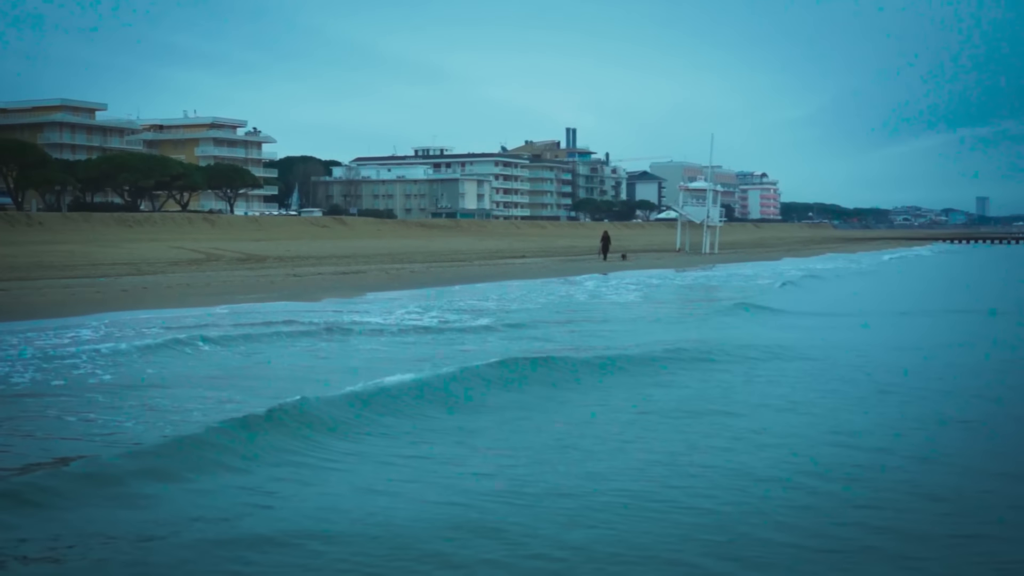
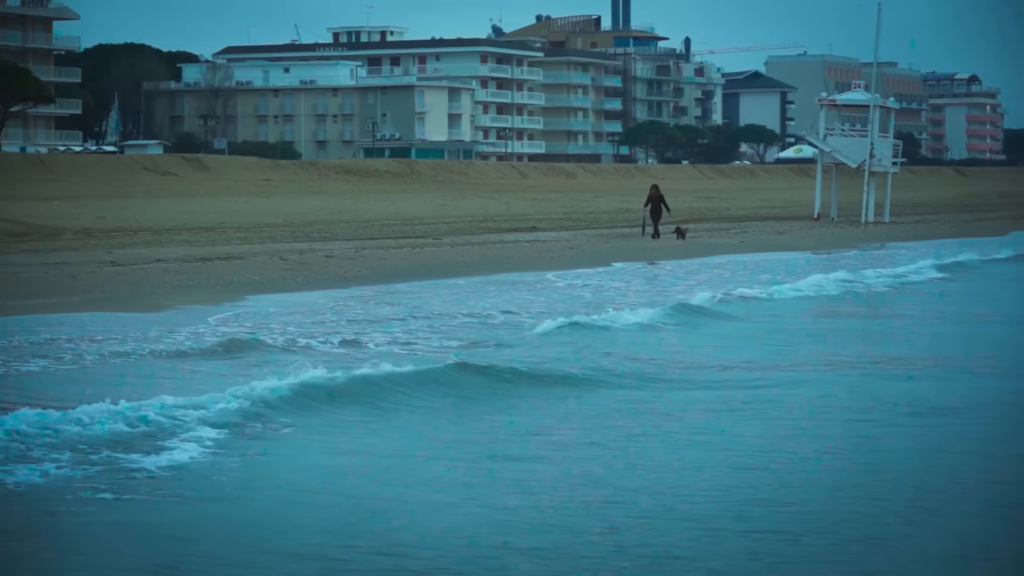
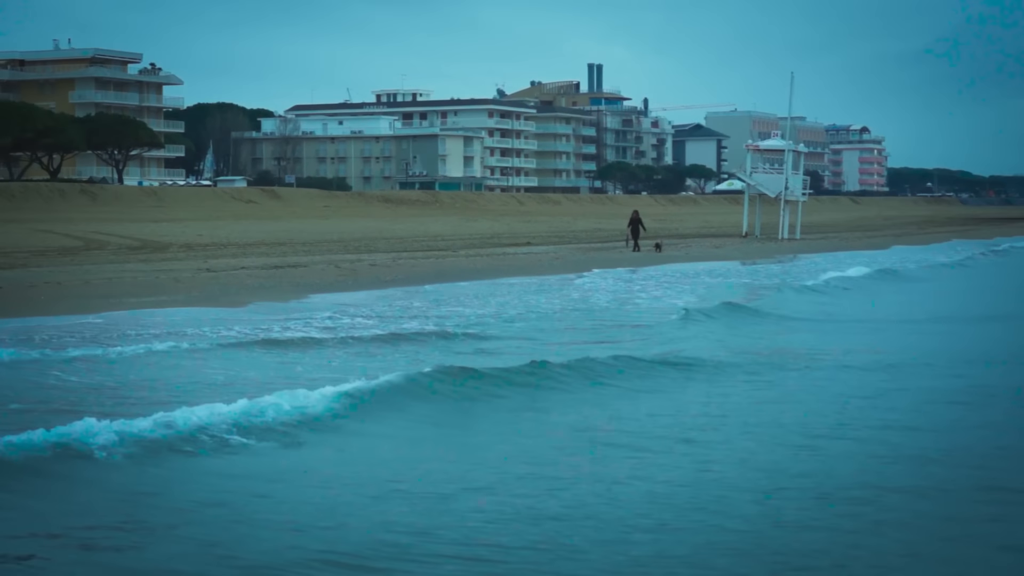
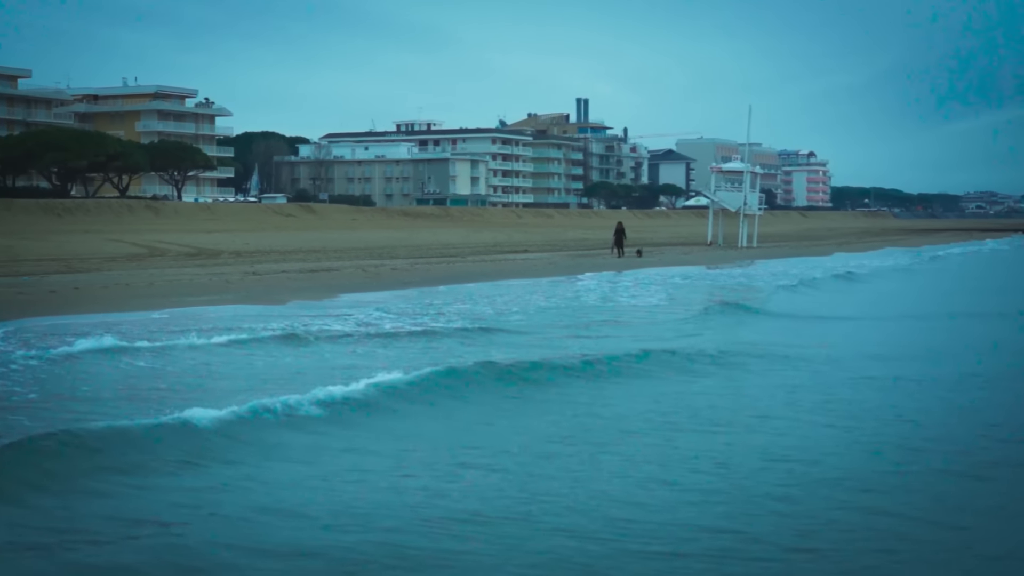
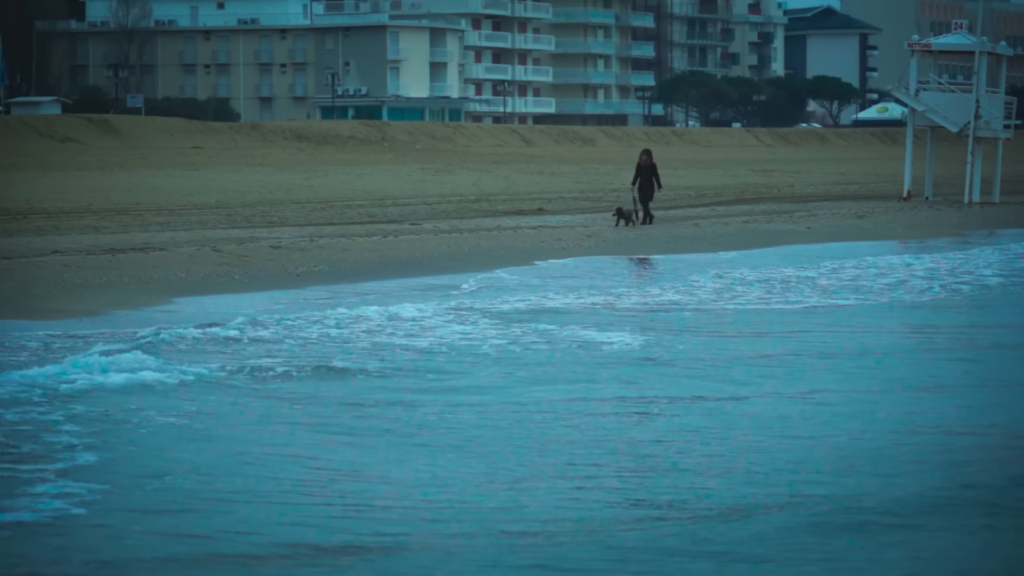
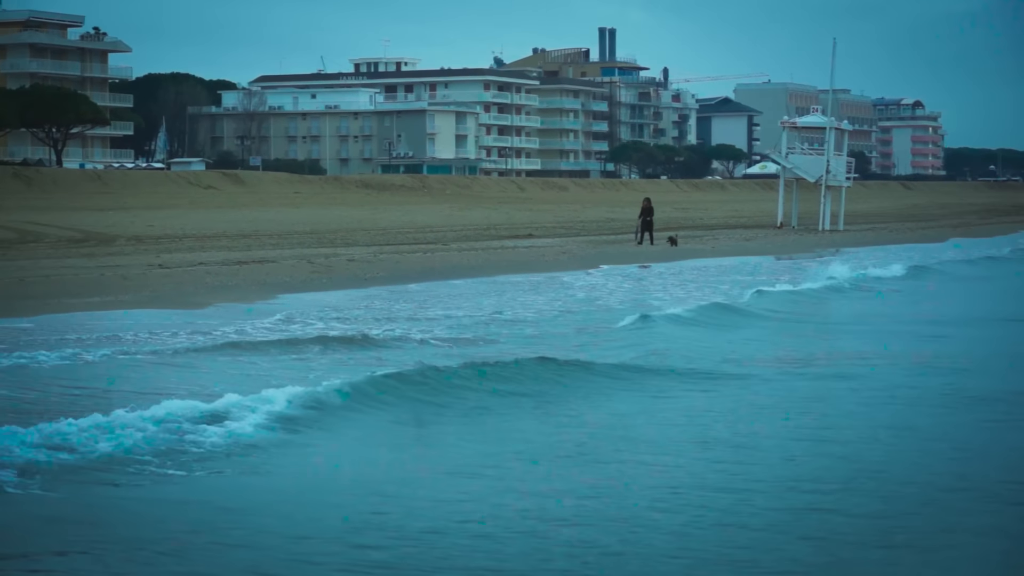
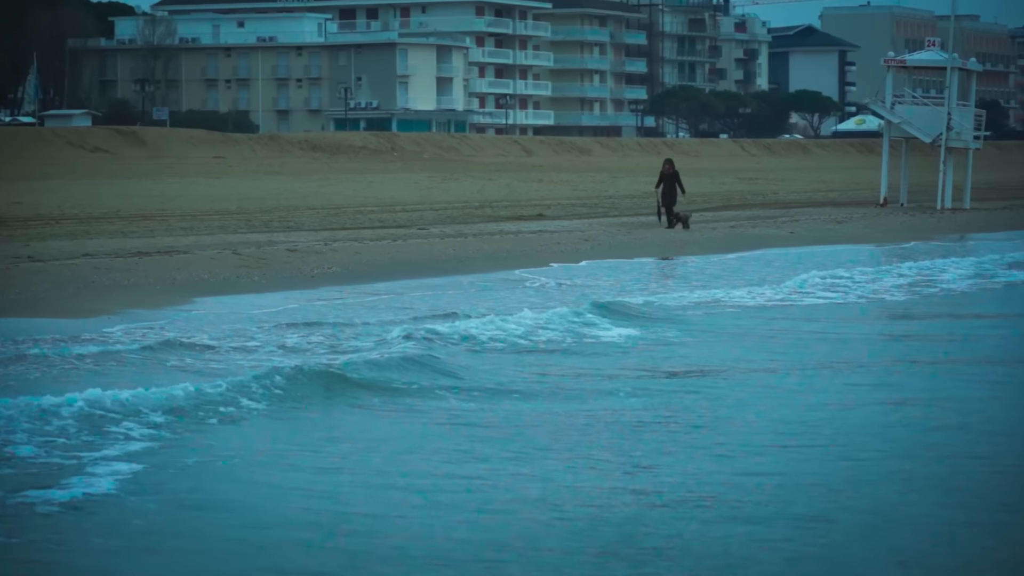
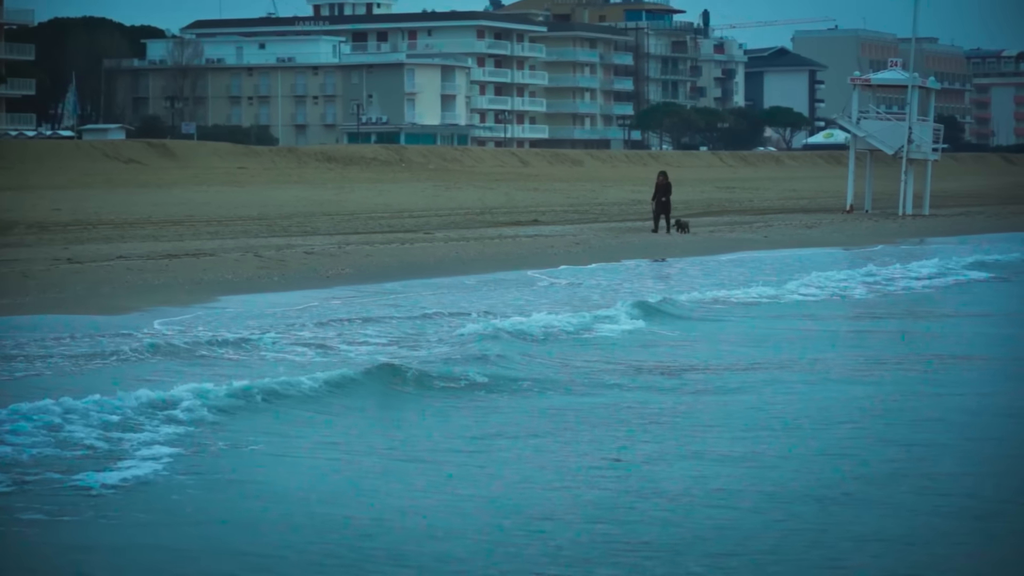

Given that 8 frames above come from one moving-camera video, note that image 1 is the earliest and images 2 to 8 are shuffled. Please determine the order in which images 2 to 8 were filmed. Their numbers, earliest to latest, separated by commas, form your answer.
4, 3, 6, 2, 8, 7, 5
